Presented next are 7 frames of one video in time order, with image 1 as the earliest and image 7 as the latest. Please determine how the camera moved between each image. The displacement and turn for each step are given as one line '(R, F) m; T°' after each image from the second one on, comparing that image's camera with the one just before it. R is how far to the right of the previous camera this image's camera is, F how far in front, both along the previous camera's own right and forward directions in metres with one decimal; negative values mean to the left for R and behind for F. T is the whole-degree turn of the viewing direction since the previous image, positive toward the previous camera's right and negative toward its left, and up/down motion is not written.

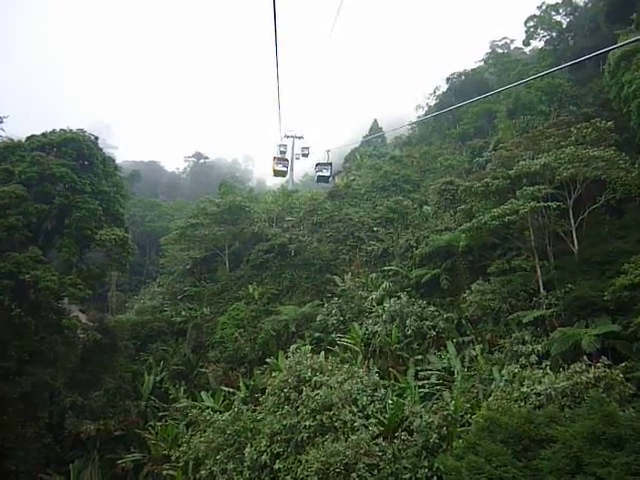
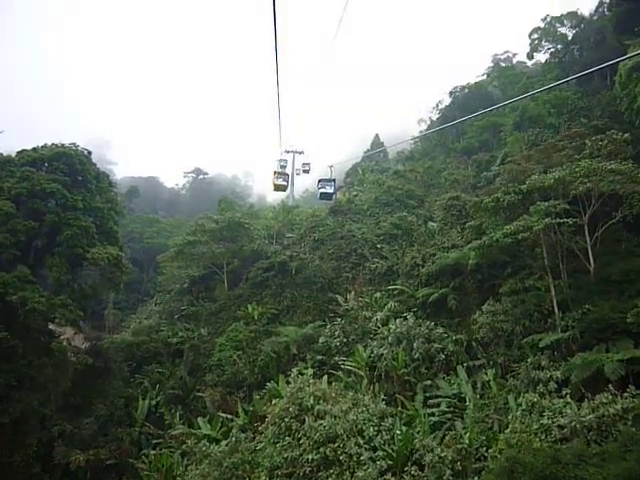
(0.0, +0.5) m; 0°
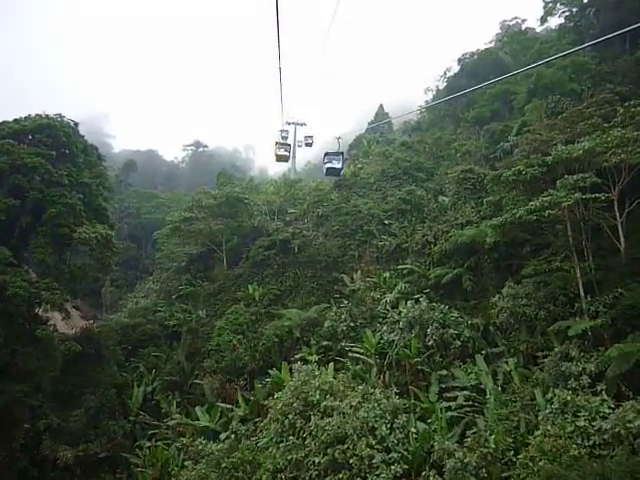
(0.0, +0.8) m; 0°
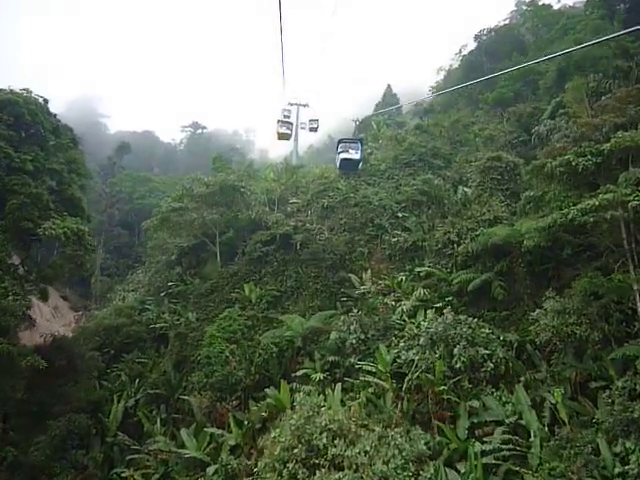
(-0.1, +1.5) m; 0°
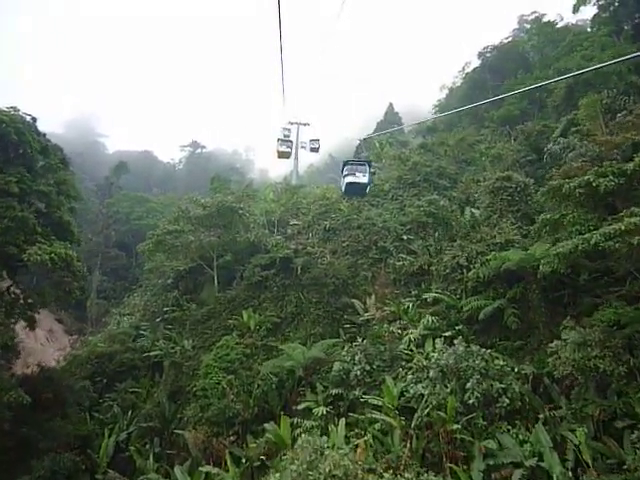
(0.0, +0.5) m; 0°
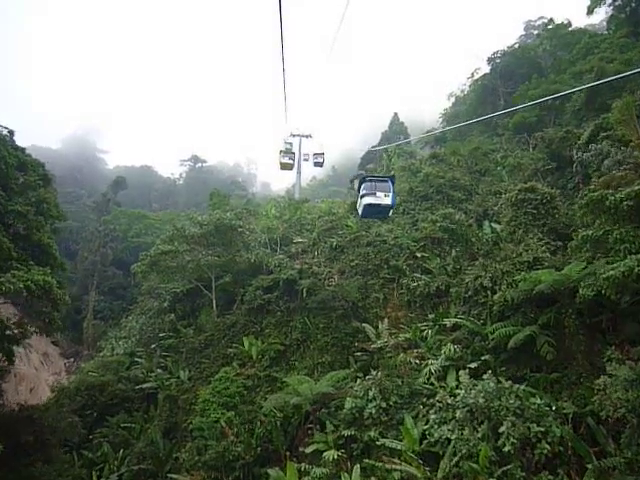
(0.0, +0.9) m; 0°
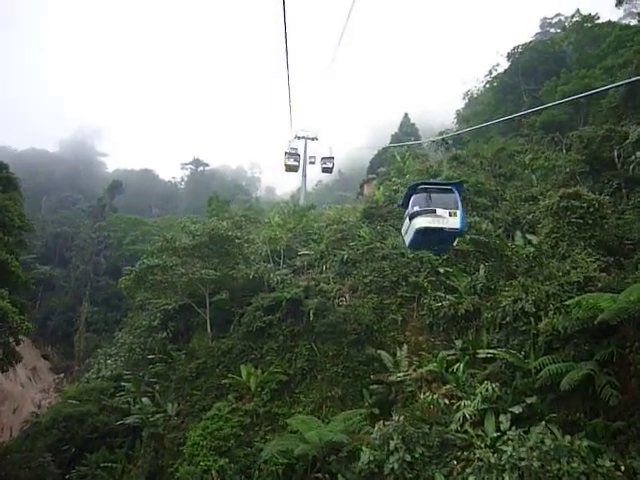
(-0.1, +1.3) m; 0°
